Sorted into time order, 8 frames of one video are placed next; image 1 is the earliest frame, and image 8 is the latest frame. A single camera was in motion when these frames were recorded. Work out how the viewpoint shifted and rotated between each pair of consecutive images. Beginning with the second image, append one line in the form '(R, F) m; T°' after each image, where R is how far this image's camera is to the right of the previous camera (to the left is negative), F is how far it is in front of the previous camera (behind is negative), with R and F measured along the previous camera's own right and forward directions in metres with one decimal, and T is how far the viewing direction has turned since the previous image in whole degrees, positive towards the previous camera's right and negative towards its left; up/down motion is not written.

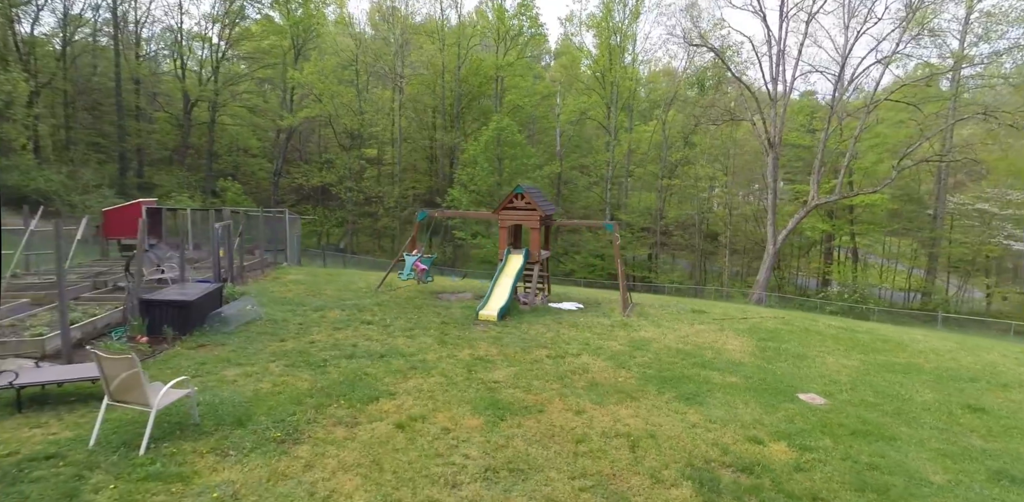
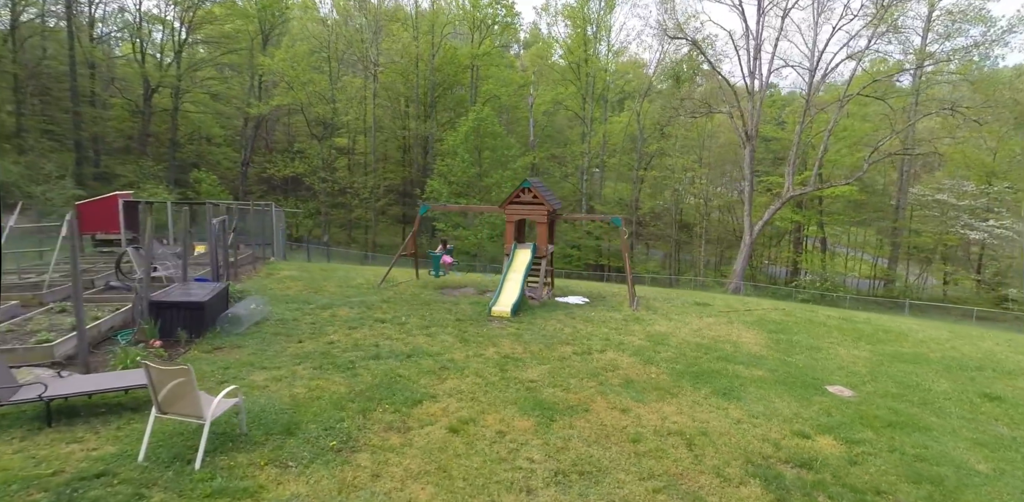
(-0.8, +0.1) m; +3°
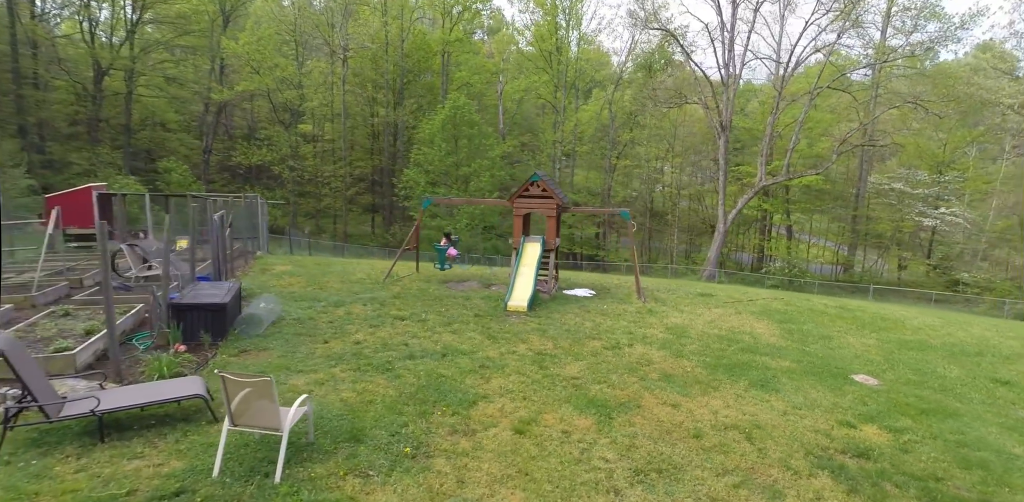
(-1.0, +0.1) m; +4°
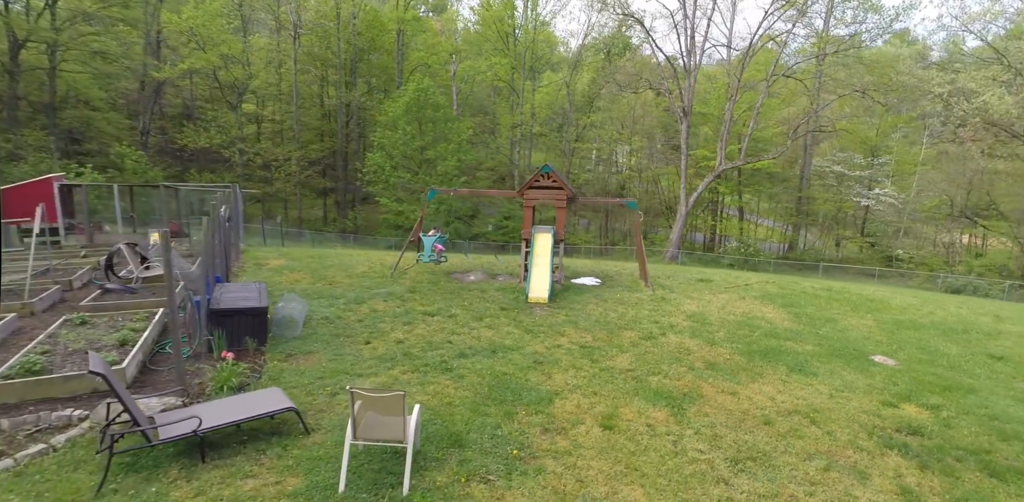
(-1.4, 0.0) m; +5°
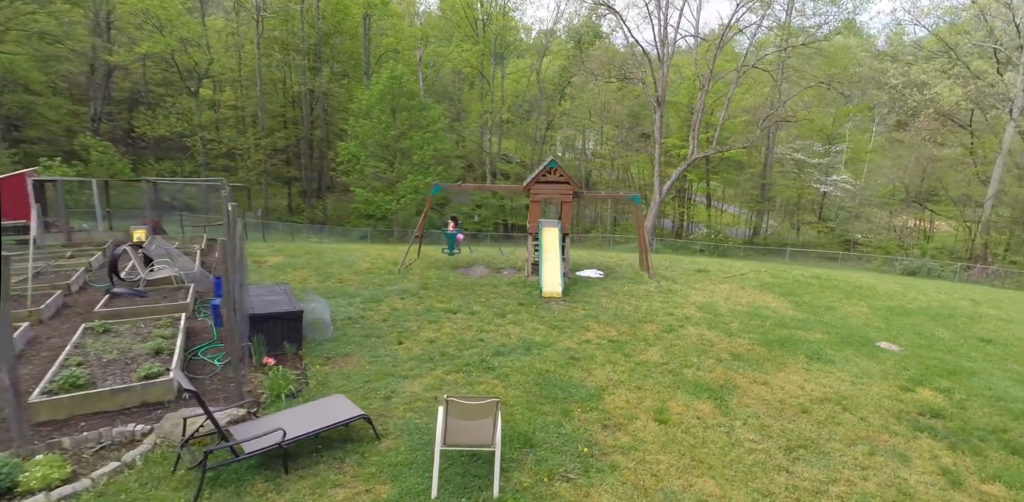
(-1.0, -0.1) m; +4°
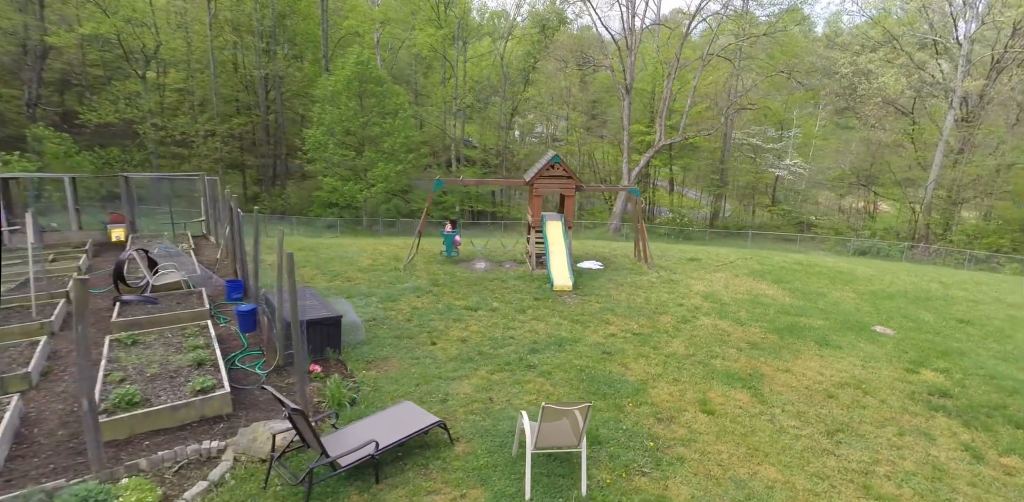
(-1.1, -0.1) m; +4°
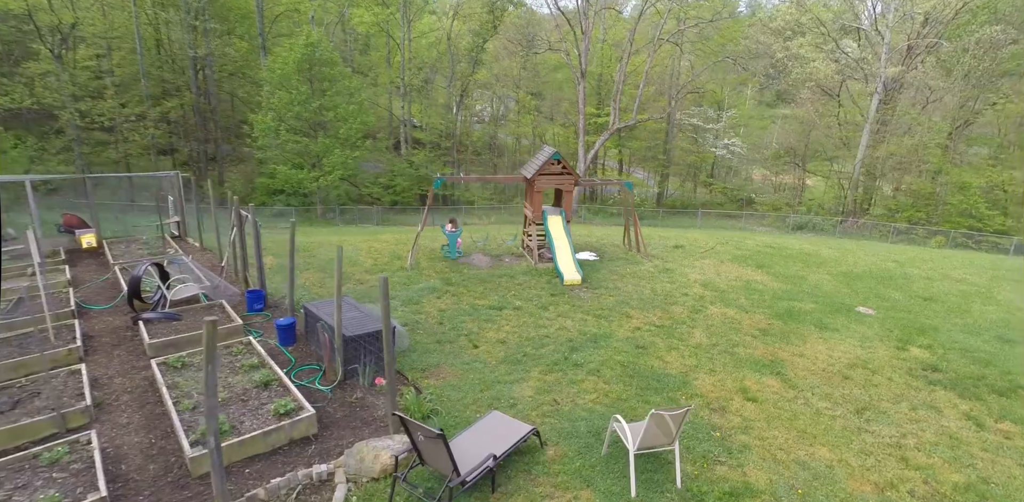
(-1.4, -0.2) m; +6°
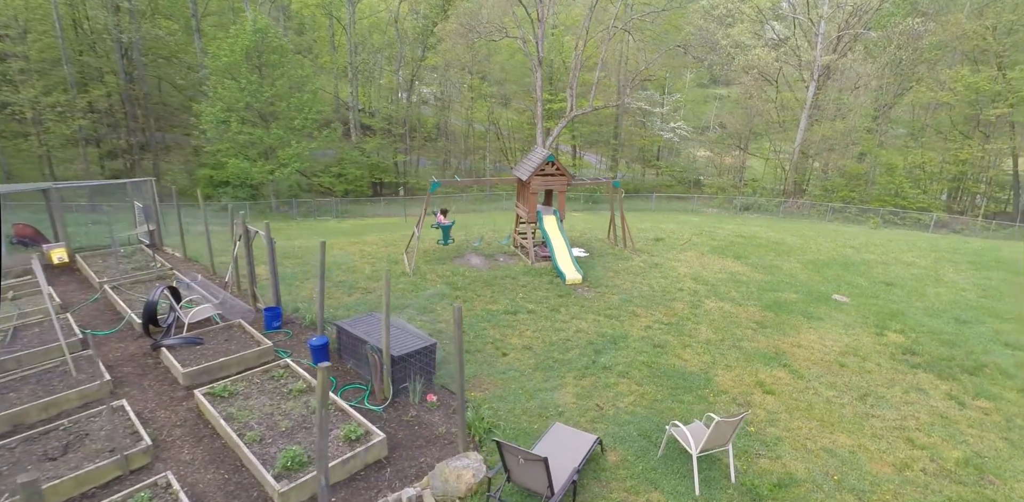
(-1.2, -0.2) m; +6°
